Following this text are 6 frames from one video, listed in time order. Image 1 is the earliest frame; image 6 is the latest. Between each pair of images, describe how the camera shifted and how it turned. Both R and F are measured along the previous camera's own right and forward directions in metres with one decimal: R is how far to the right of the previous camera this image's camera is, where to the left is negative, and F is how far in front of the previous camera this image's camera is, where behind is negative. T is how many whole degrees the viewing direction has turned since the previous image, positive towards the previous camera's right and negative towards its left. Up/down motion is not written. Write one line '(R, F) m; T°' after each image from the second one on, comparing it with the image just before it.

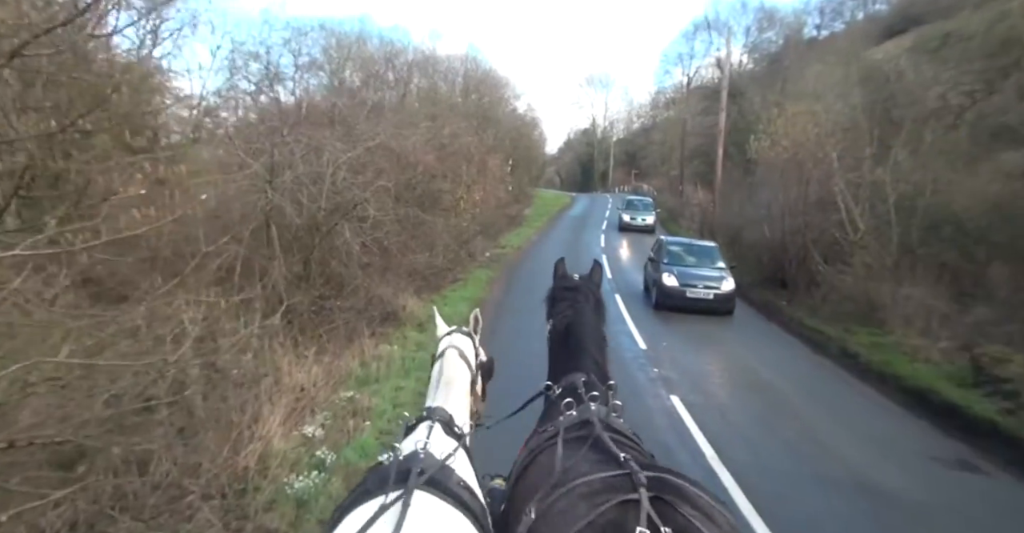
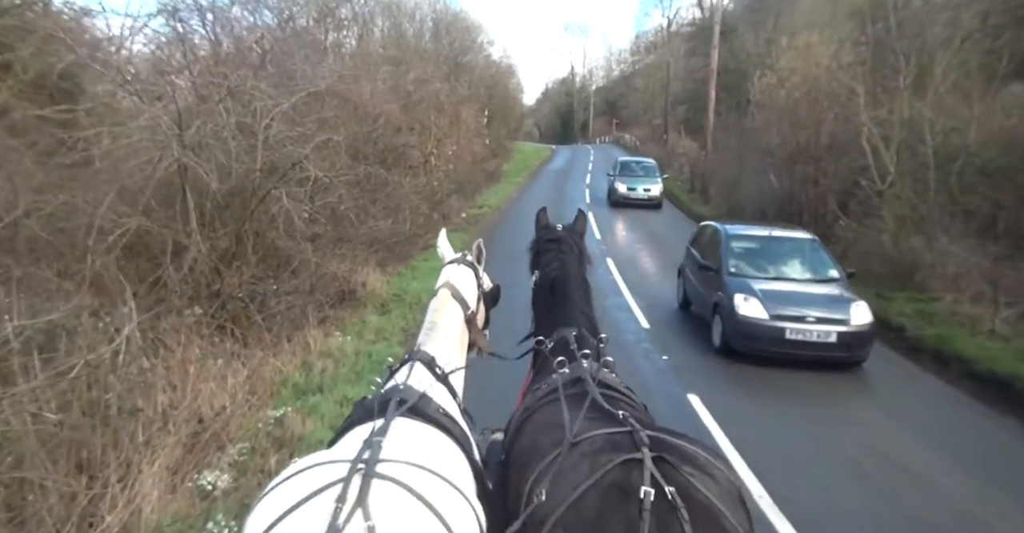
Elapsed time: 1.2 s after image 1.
(+0.1, +1.5) m; +2°
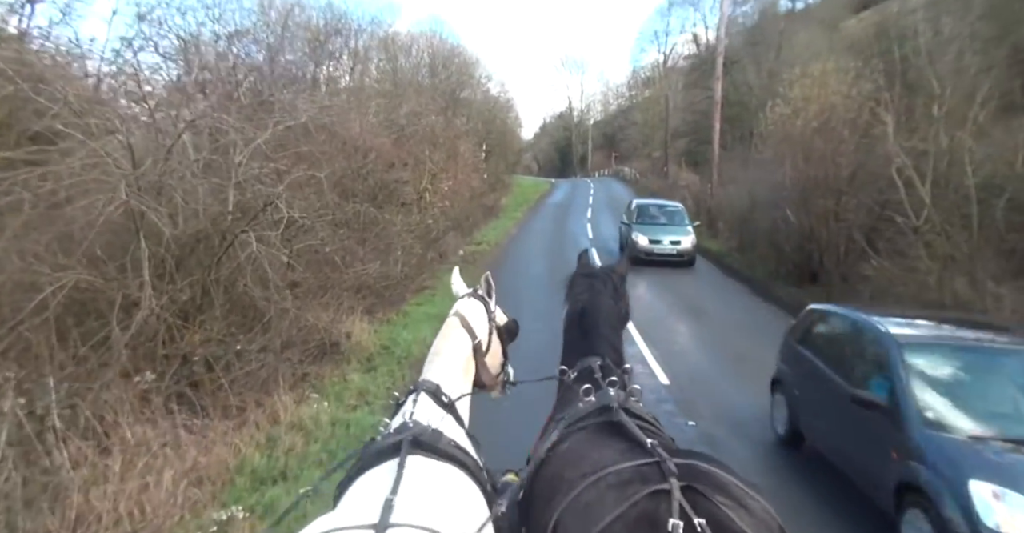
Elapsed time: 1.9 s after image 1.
(0.0, +0.9) m; 0°
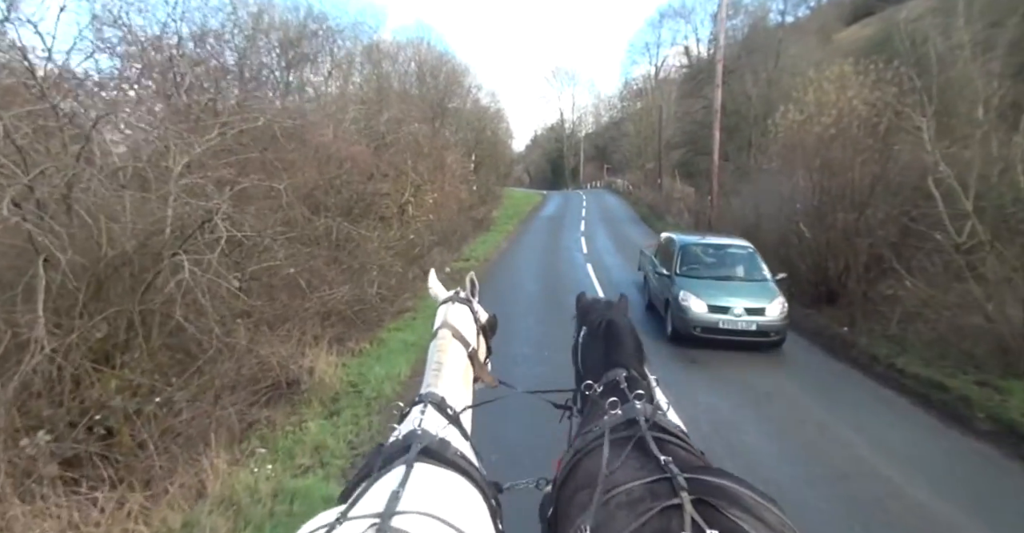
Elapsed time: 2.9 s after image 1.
(0.0, +1.1) m; +1°
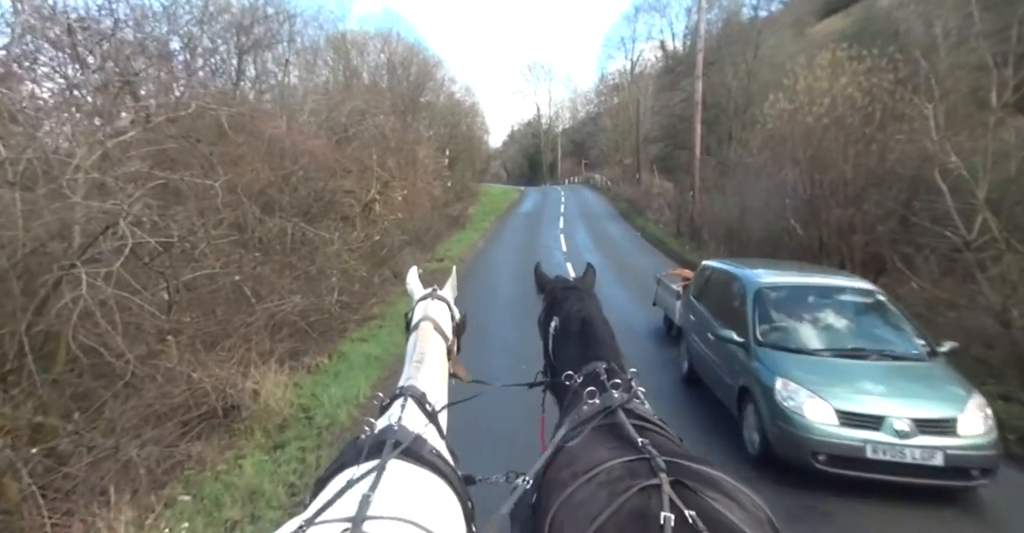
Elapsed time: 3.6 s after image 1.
(+0.1, +0.8) m; +2°
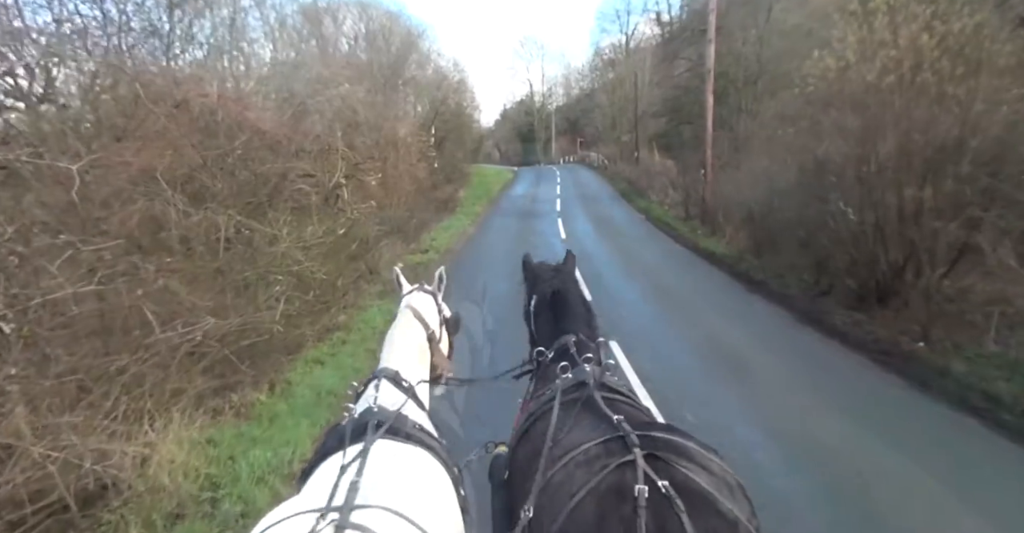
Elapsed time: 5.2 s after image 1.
(+0.1, +1.8) m; 0°
